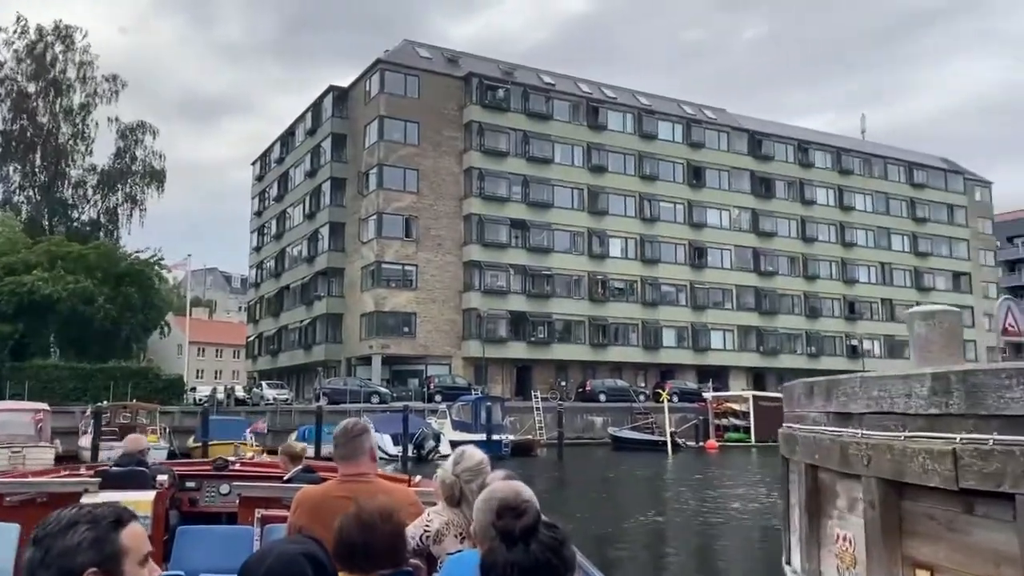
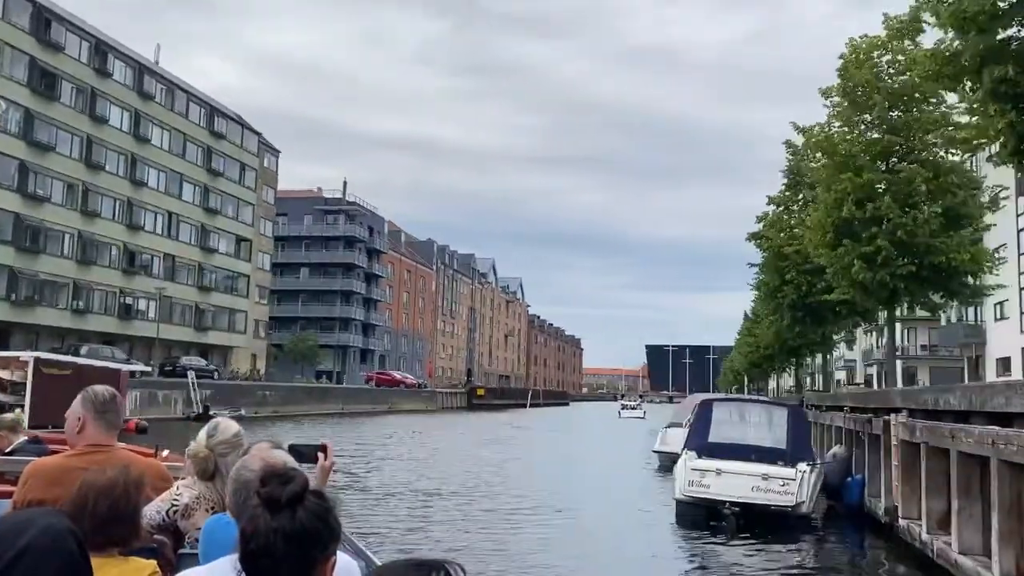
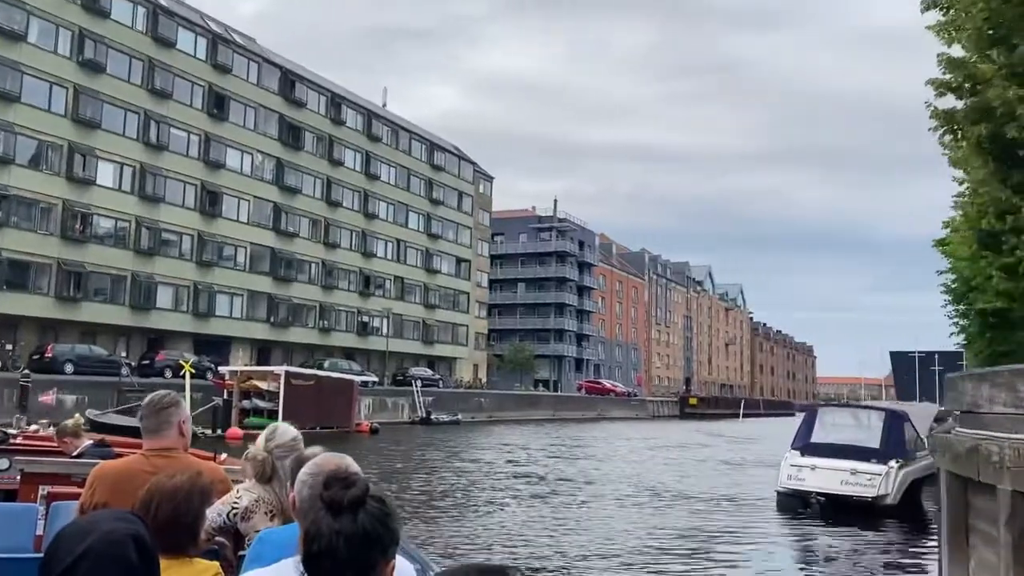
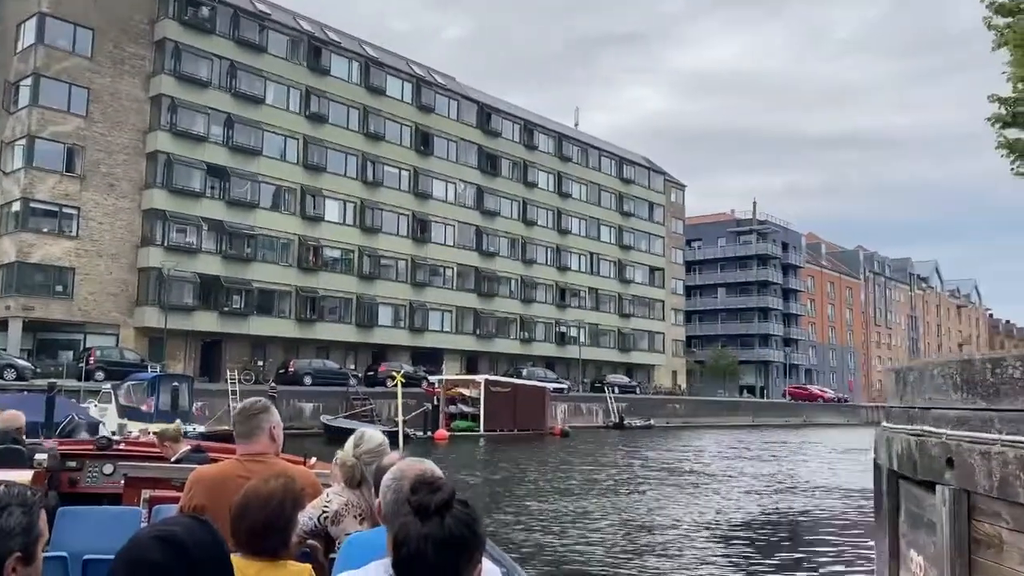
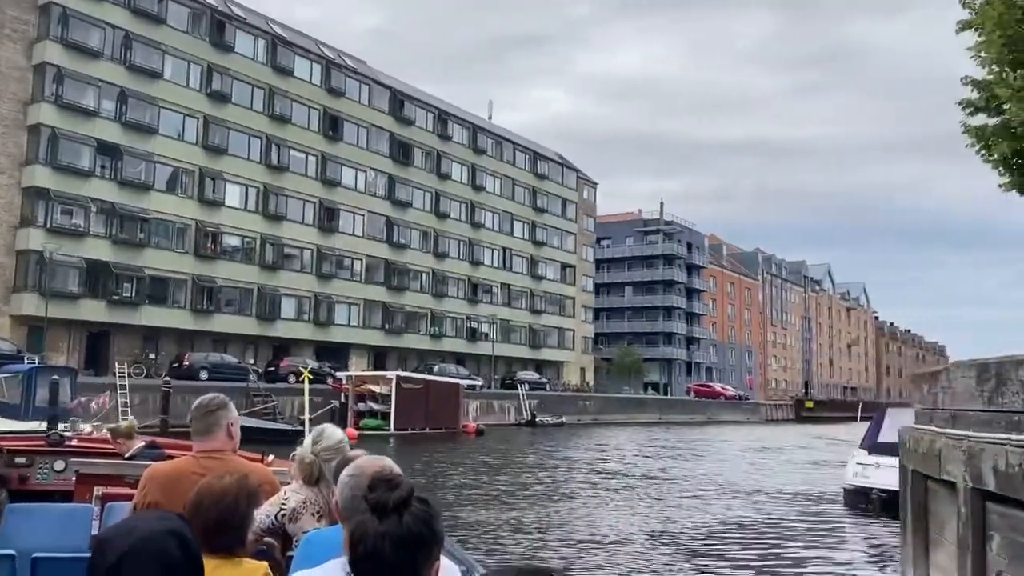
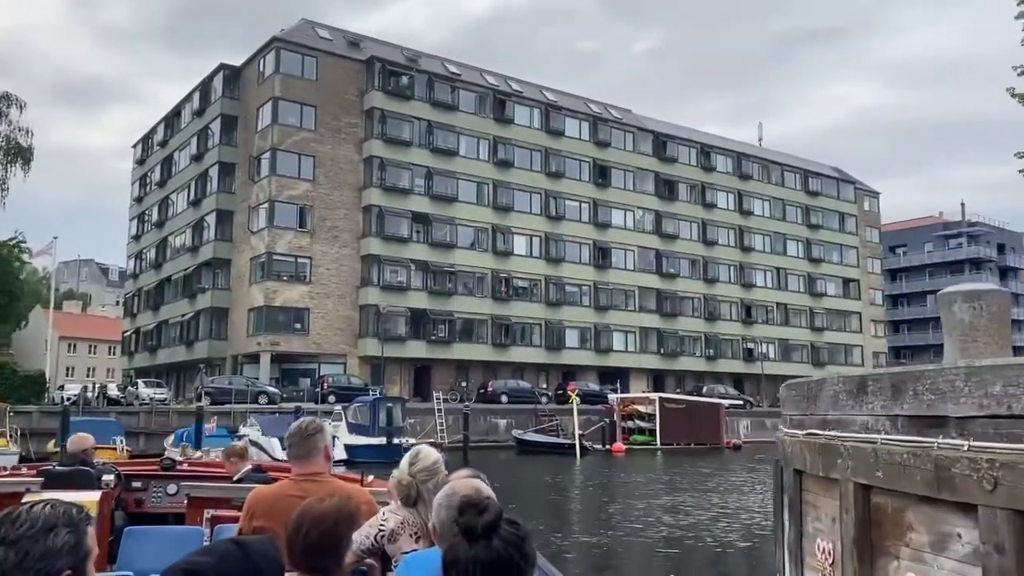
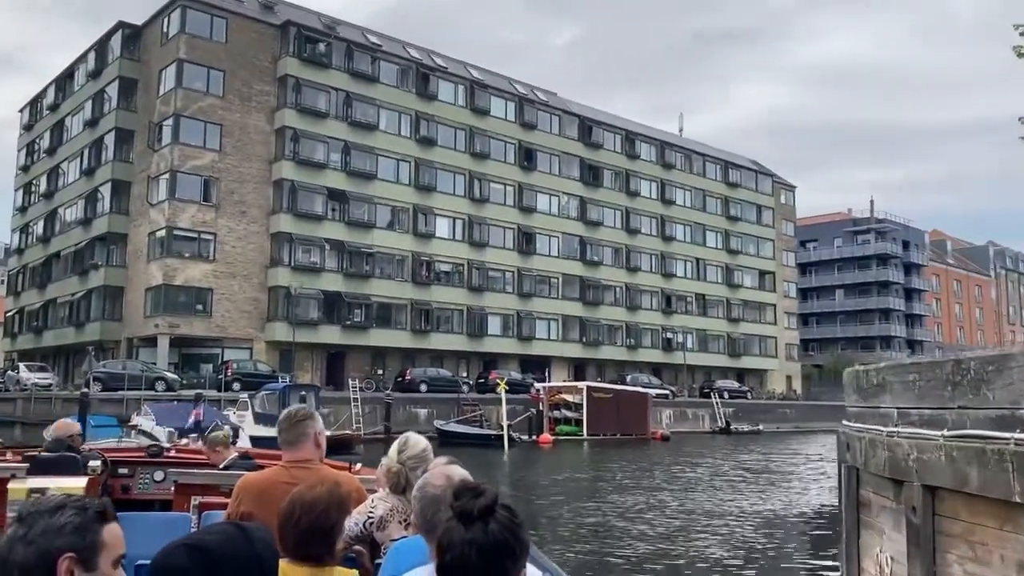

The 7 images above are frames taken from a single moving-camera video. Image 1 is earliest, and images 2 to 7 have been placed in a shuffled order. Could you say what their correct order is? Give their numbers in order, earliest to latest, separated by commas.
6, 7, 4, 5, 3, 2
